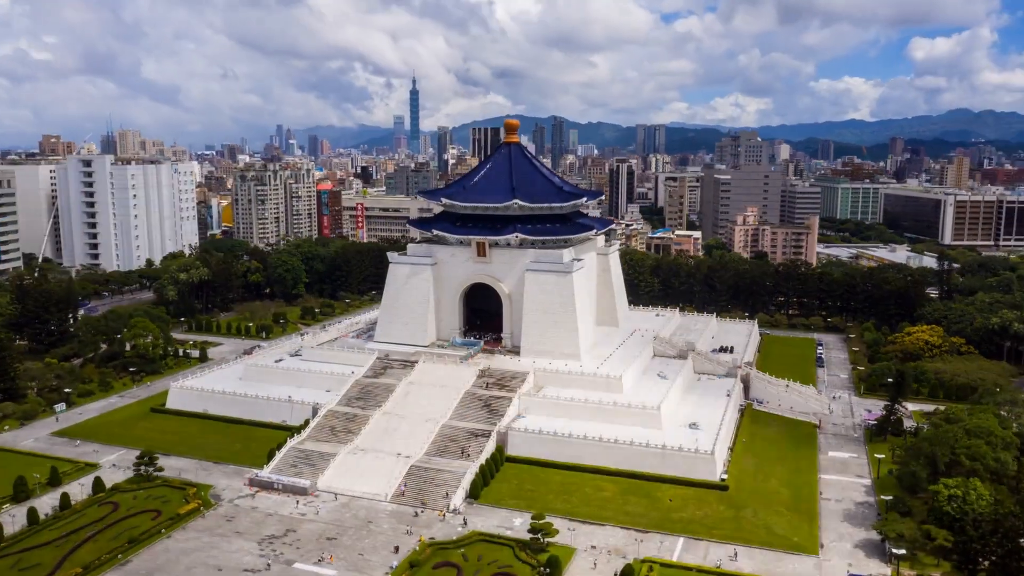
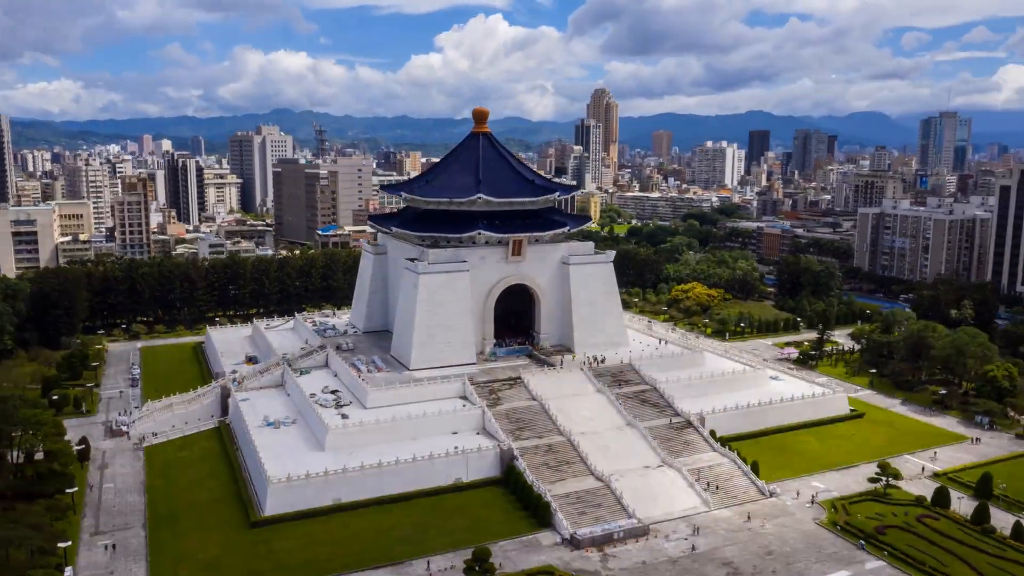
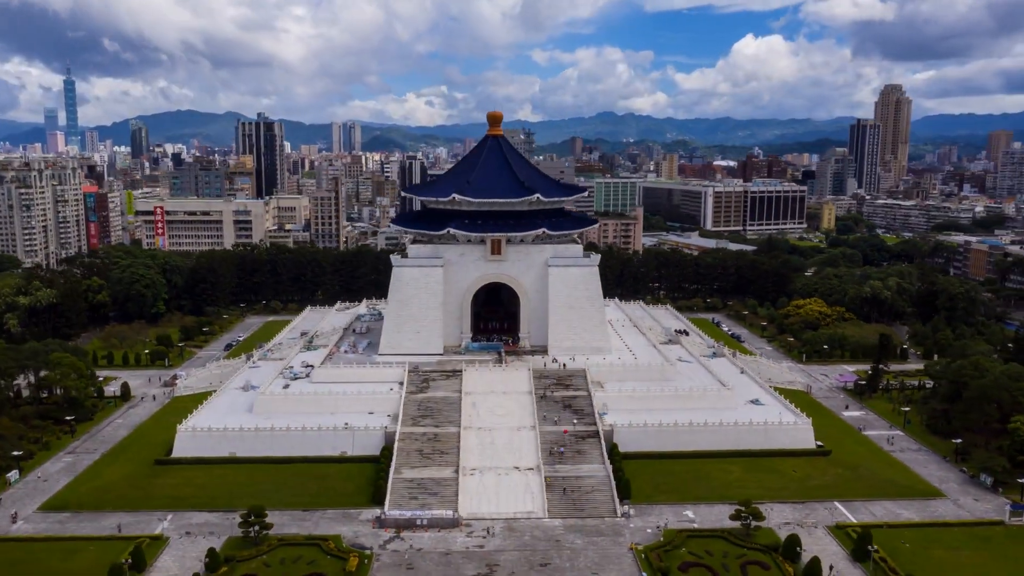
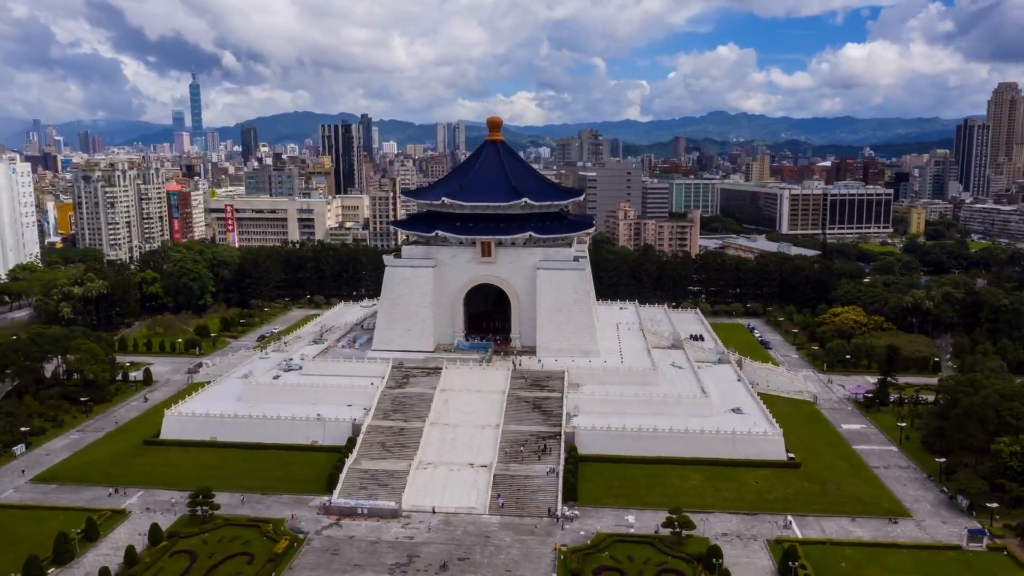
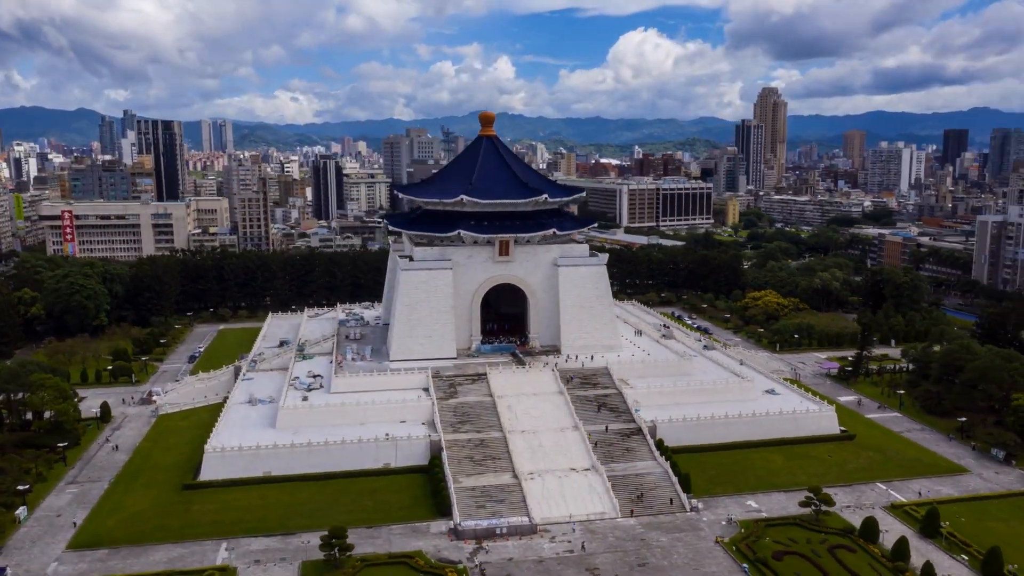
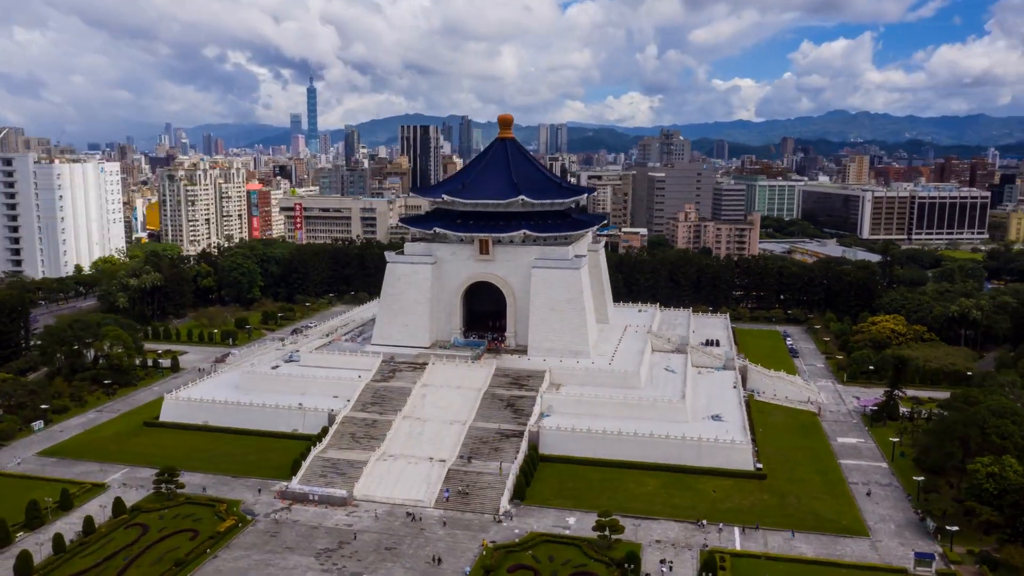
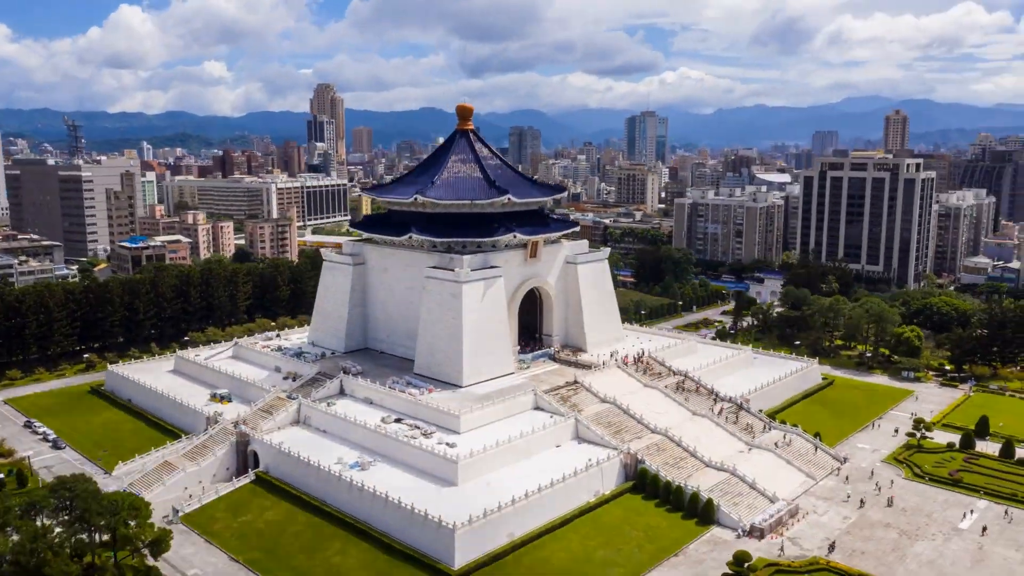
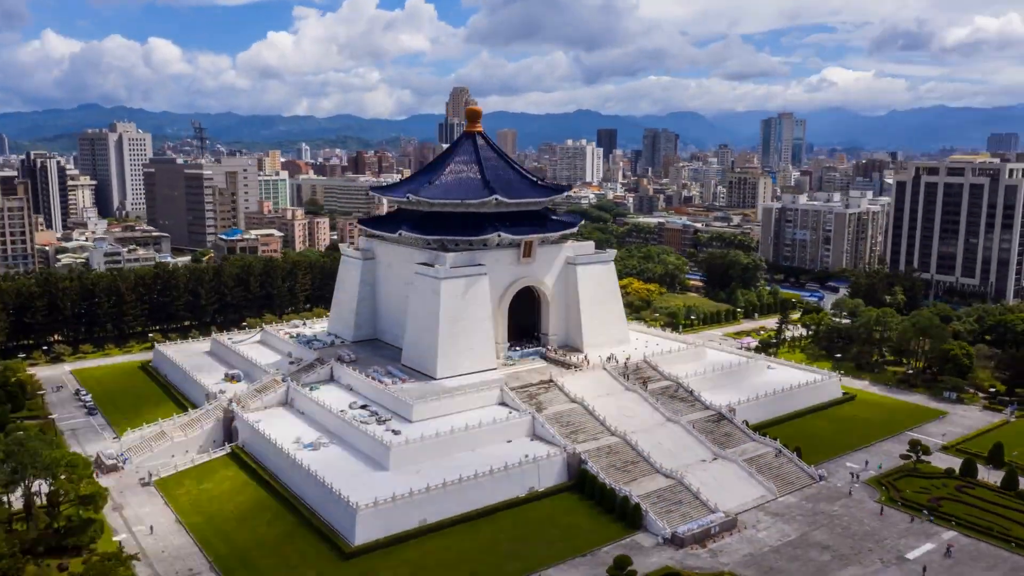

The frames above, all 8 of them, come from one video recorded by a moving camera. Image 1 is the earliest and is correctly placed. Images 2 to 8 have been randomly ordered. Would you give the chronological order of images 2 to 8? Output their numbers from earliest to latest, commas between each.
6, 4, 3, 5, 2, 8, 7
